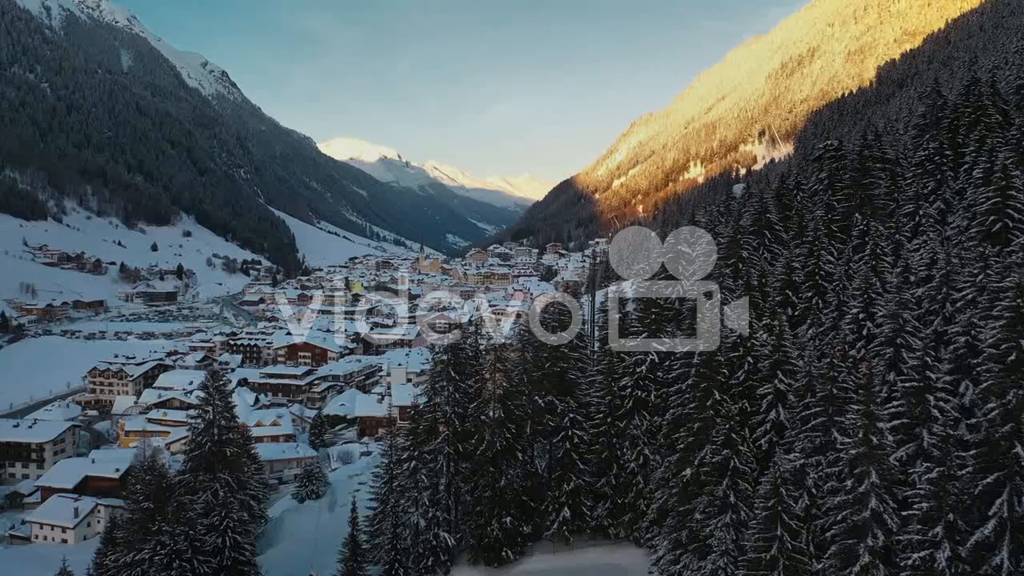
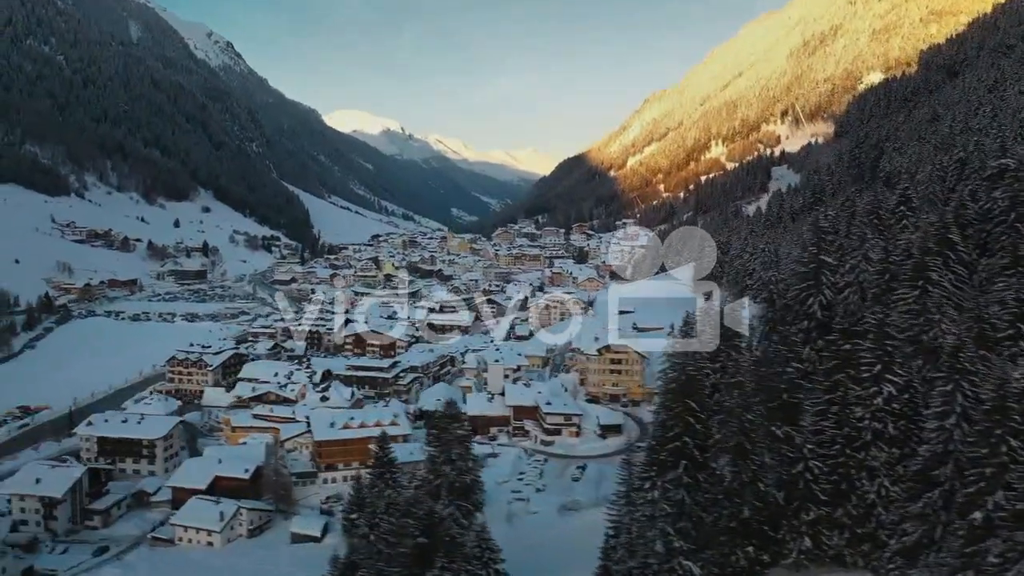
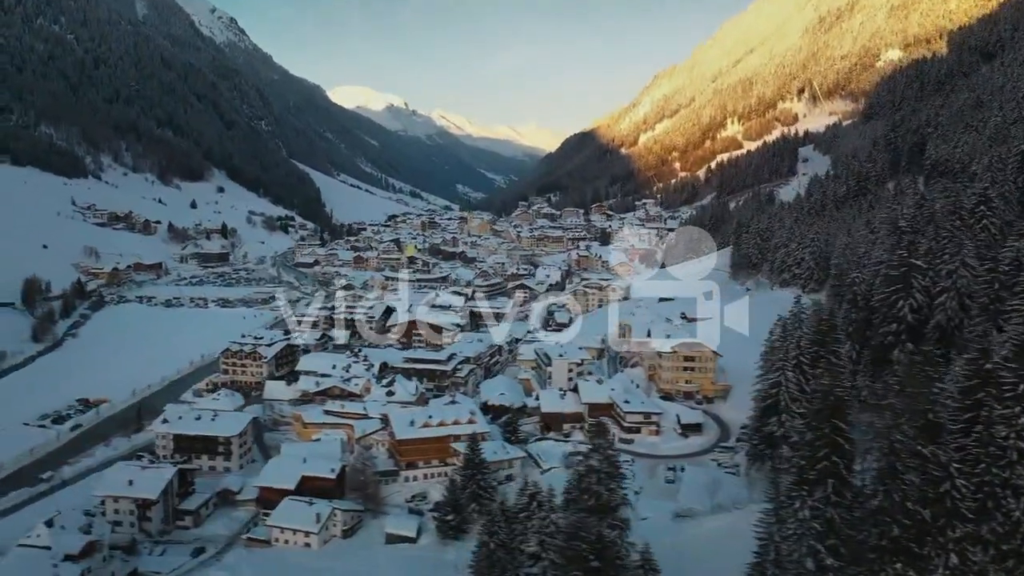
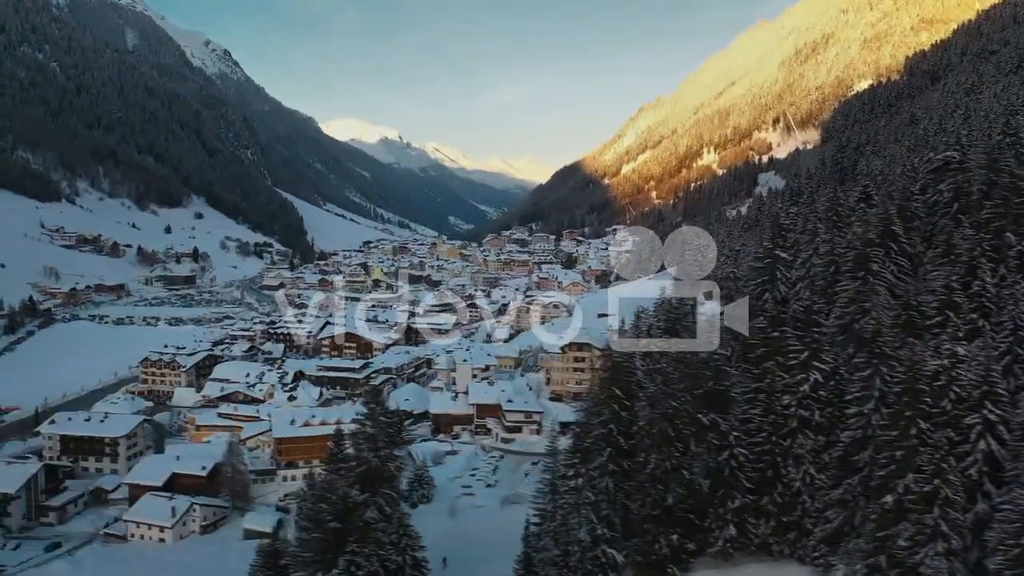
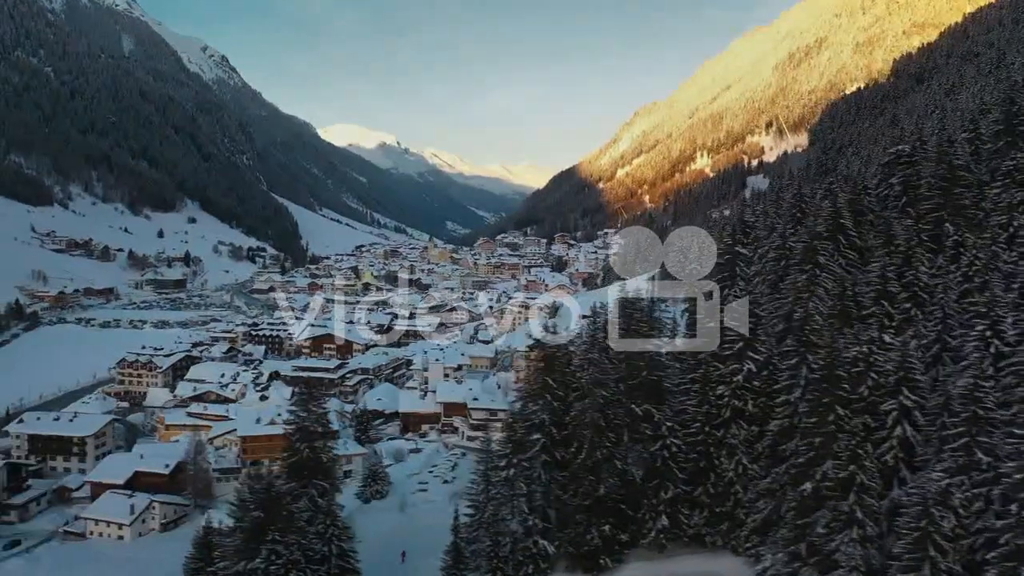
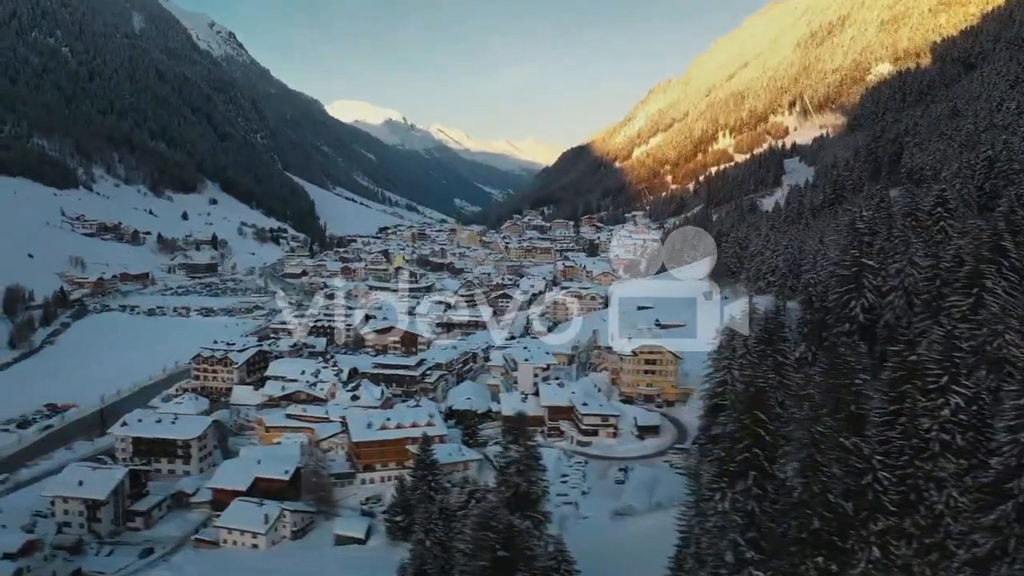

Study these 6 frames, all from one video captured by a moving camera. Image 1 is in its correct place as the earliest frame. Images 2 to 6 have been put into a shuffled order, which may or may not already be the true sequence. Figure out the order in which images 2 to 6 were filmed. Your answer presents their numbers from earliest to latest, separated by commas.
5, 4, 2, 6, 3
